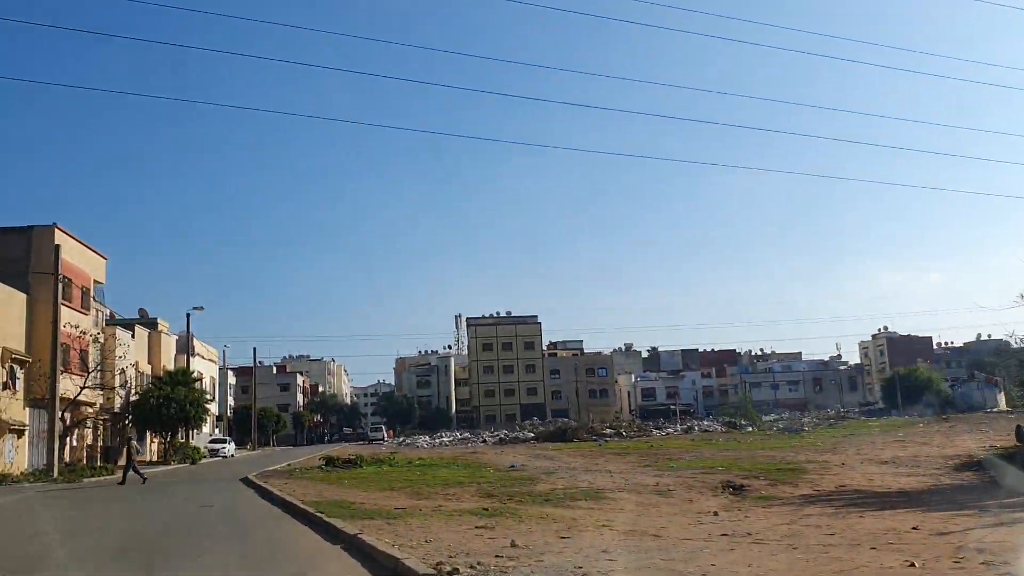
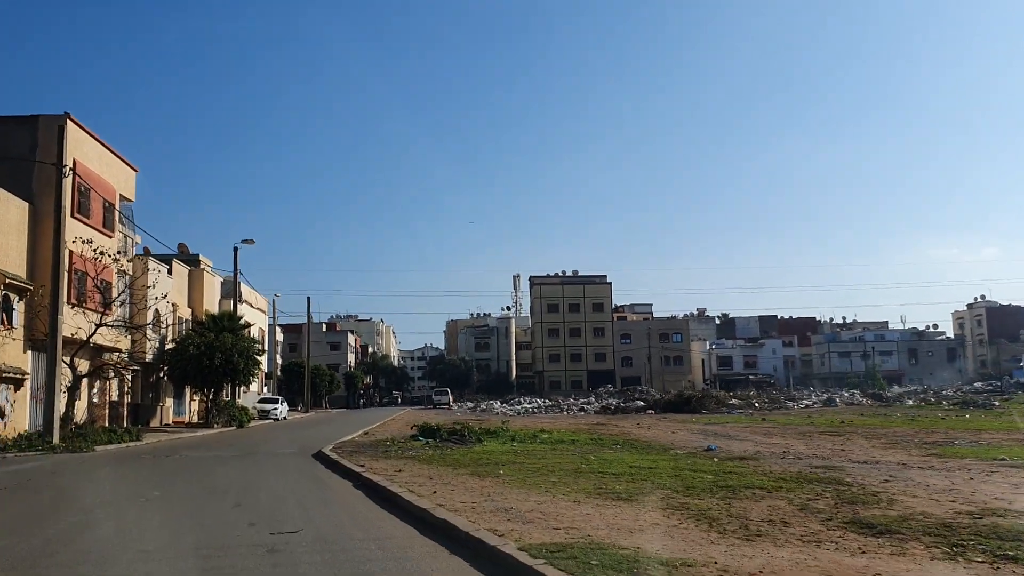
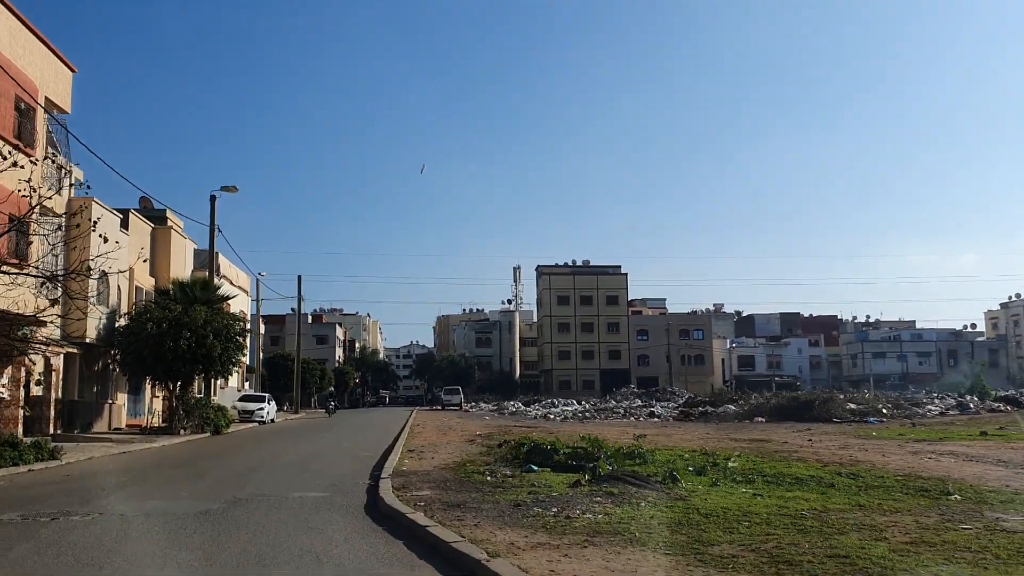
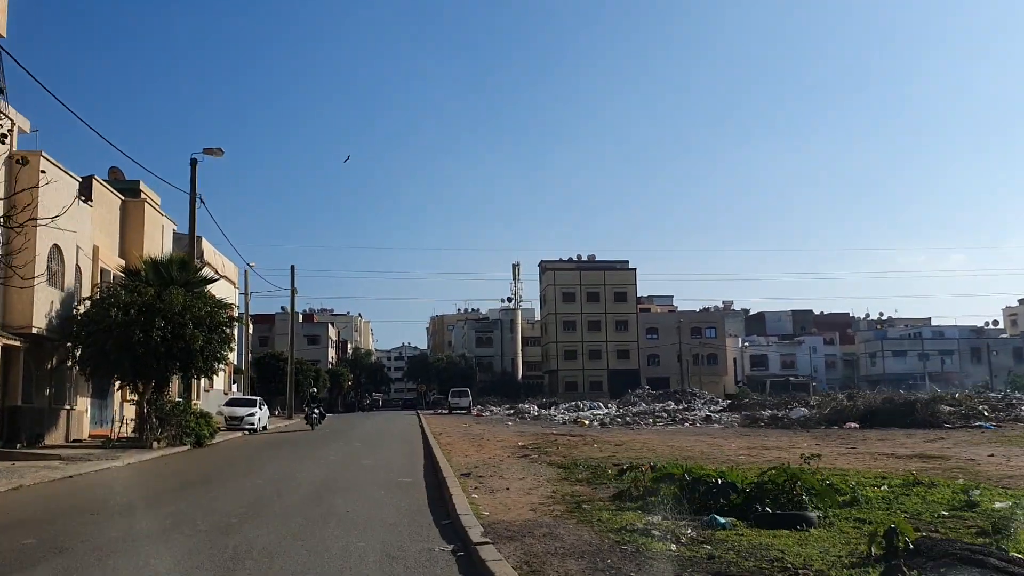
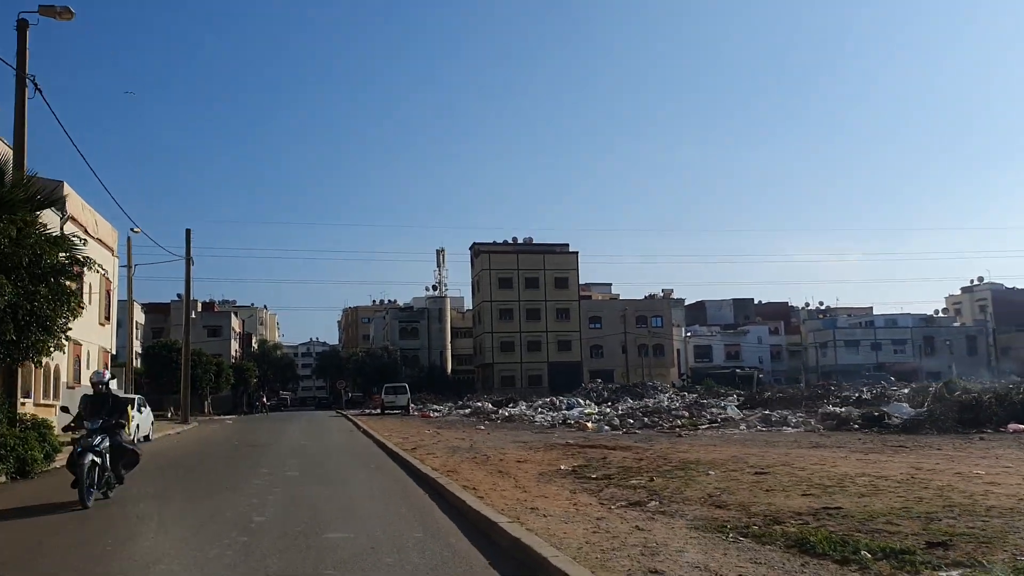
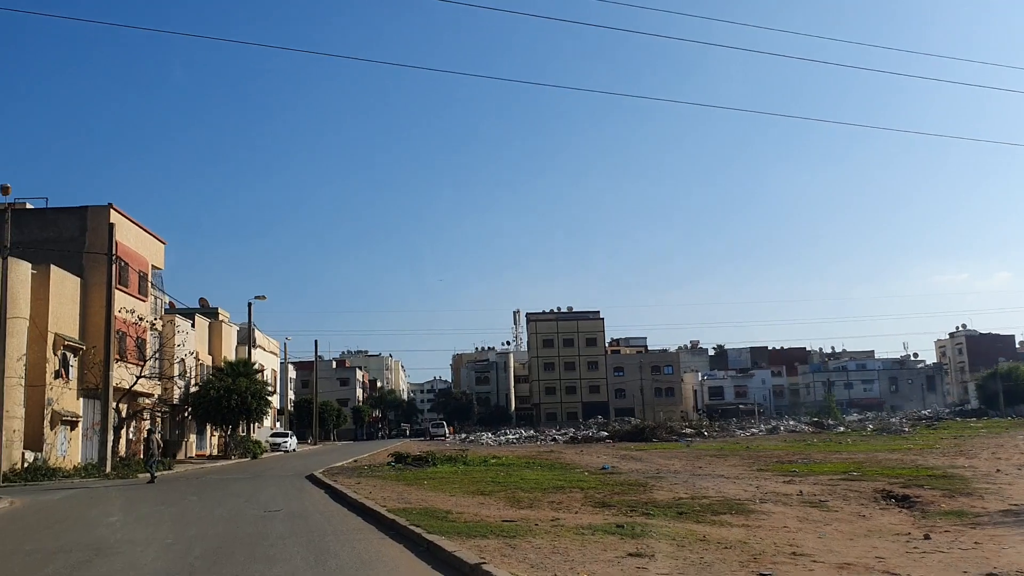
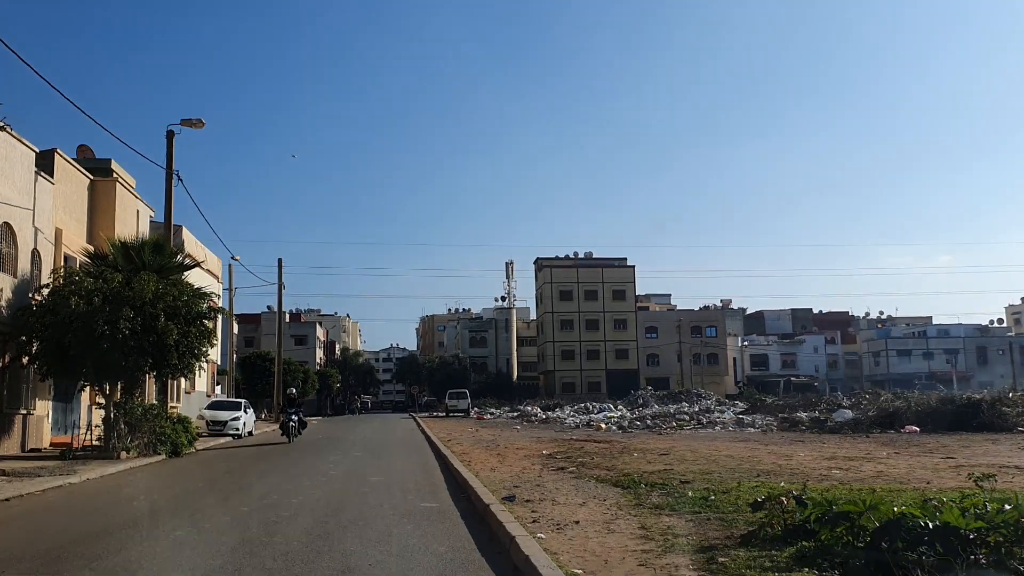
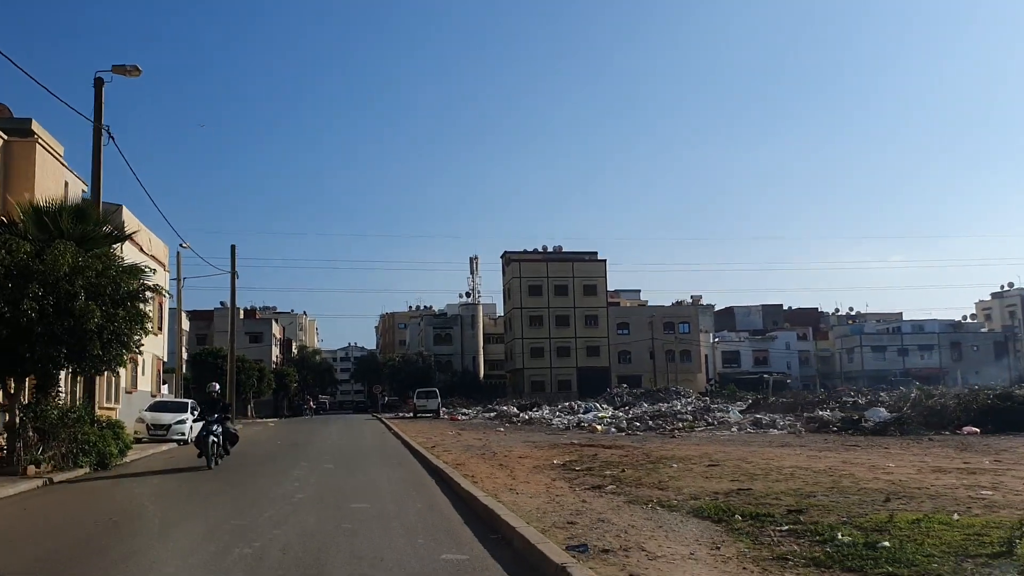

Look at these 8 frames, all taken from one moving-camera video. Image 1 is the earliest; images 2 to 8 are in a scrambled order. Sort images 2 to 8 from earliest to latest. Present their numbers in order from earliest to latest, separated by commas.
6, 2, 3, 4, 7, 8, 5
